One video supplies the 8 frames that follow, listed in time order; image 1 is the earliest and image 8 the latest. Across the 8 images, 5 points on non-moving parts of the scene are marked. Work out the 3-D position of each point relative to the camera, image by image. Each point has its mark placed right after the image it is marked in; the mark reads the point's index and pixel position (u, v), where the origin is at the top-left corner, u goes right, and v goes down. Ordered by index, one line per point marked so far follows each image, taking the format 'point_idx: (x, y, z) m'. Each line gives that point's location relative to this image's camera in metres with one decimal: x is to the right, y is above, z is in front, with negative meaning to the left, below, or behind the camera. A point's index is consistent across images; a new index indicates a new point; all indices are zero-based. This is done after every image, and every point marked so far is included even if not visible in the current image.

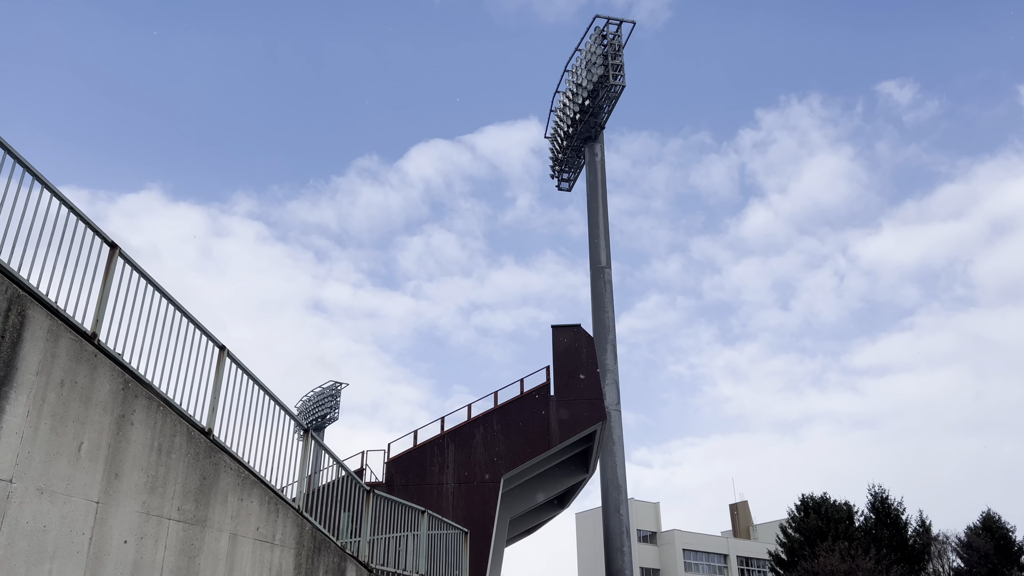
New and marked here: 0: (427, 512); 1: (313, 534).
0: (-1.1, -2.9, +9.3) m
1: (-1.9, -2.3, +6.8) m
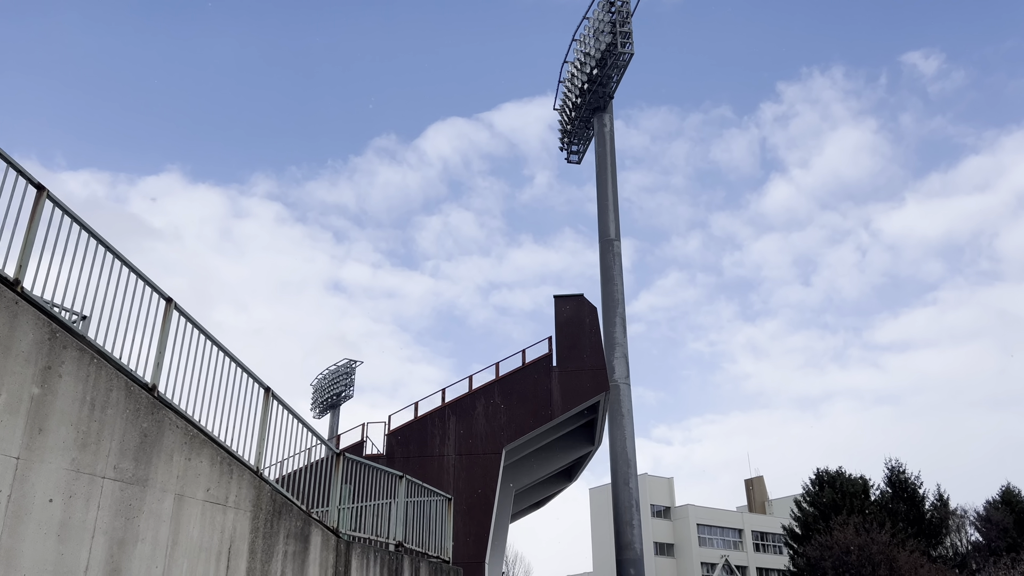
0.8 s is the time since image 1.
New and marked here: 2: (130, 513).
0: (-1.4, -2.4, +9.1) m
1: (-2.2, -1.9, +6.5) m
2: (-2.8, -1.6, +5.2) m
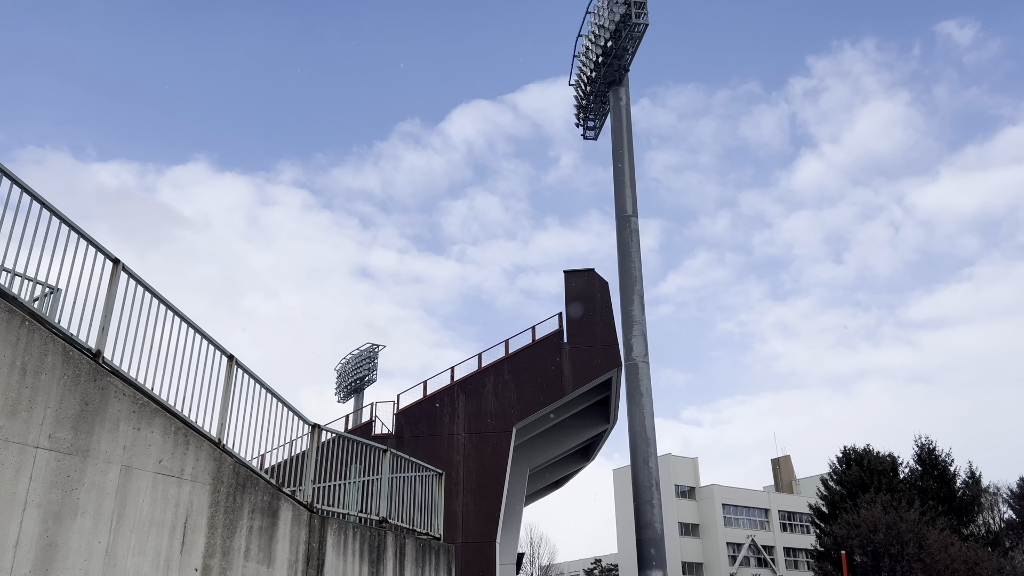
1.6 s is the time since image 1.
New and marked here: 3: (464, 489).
0: (-1.5, -2.0, +8.8) m
1: (-2.4, -1.6, +6.2) m
2: (-3.0, -1.4, +4.9) m
3: (-1.3, -5.5, +19.4) m
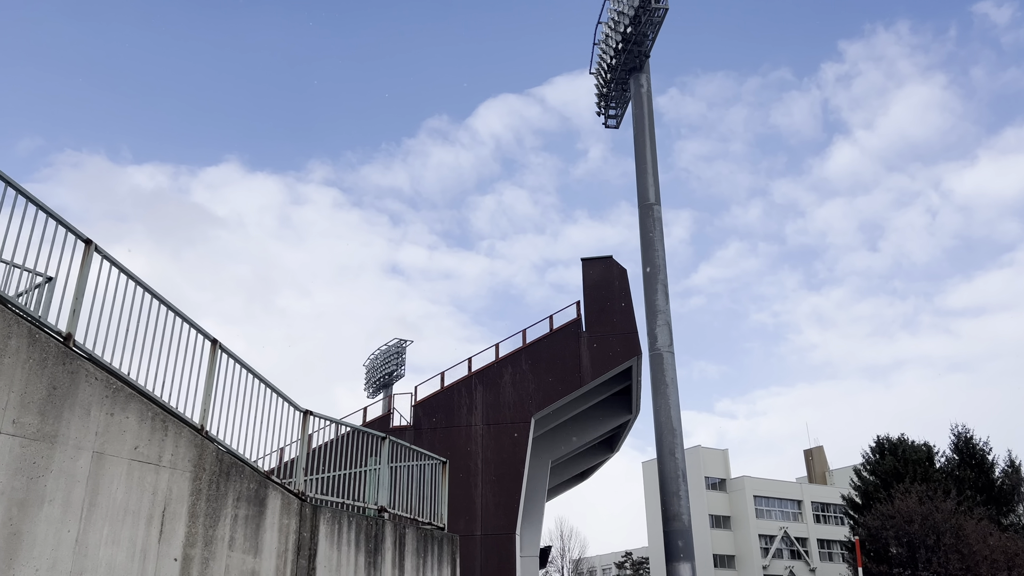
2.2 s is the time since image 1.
0: (-1.5, -1.8, +8.5) m
1: (-2.5, -1.4, +6.0) m
2: (-3.2, -1.2, +4.7) m
3: (-0.8, -5.2, +19.2) m
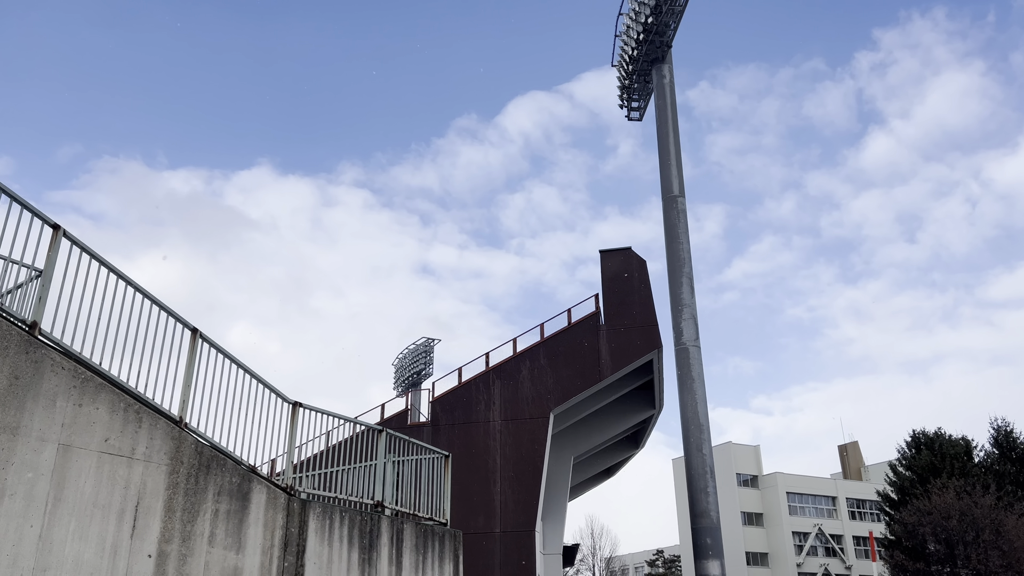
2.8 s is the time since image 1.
0: (-1.4, -1.7, +8.3) m
1: (-2.6, -1.3, +5.8) m
2: (-3.3, -1.1, +4.6) m
3: (-0.3, -5.0, +18.9) m
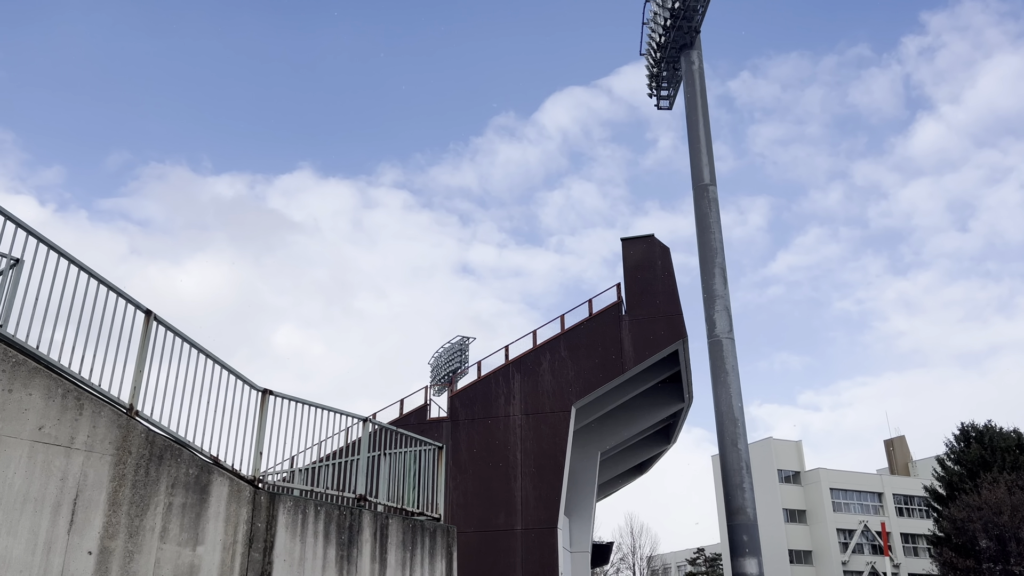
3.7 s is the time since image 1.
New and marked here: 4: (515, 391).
0: (-1.5, -1.5, +7.9) m
1: (-2.8, -1.2, +5.5) m
2: (-3.6, -1.0, +4.2) m
3: (+0.3, -4.8, +18.4) m
4: (+0.1, -2.7, +19.1) m
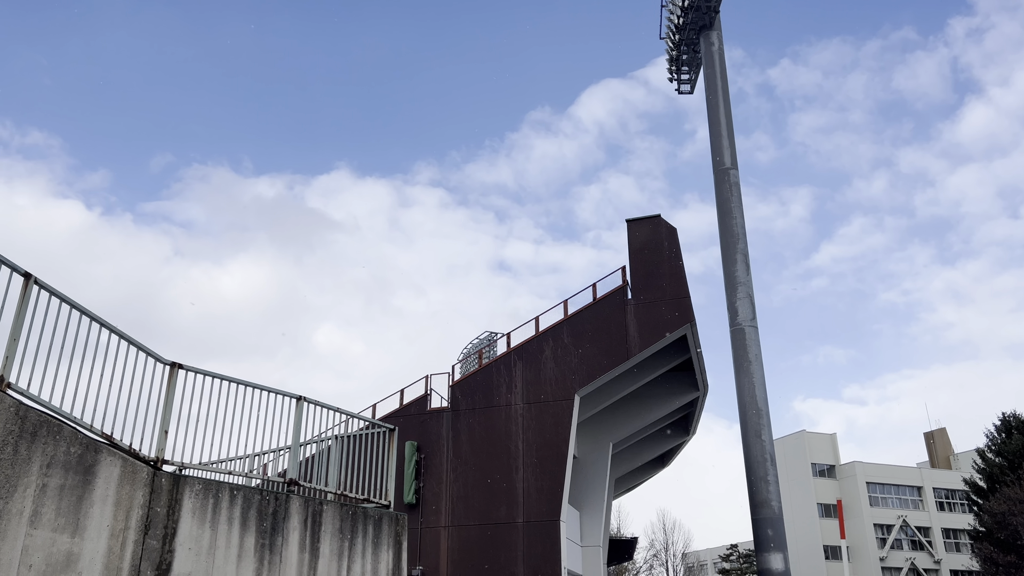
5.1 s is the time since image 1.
0: (-2.0, -1.2, +7.3) m
1: (-3.4, -0.9, +5.0) m
2: (-4.3, -0.7, +3.8) m
3: (+0.3, -4.4, +17.7) m
4: (+0.1, -2.4, +18.5) m
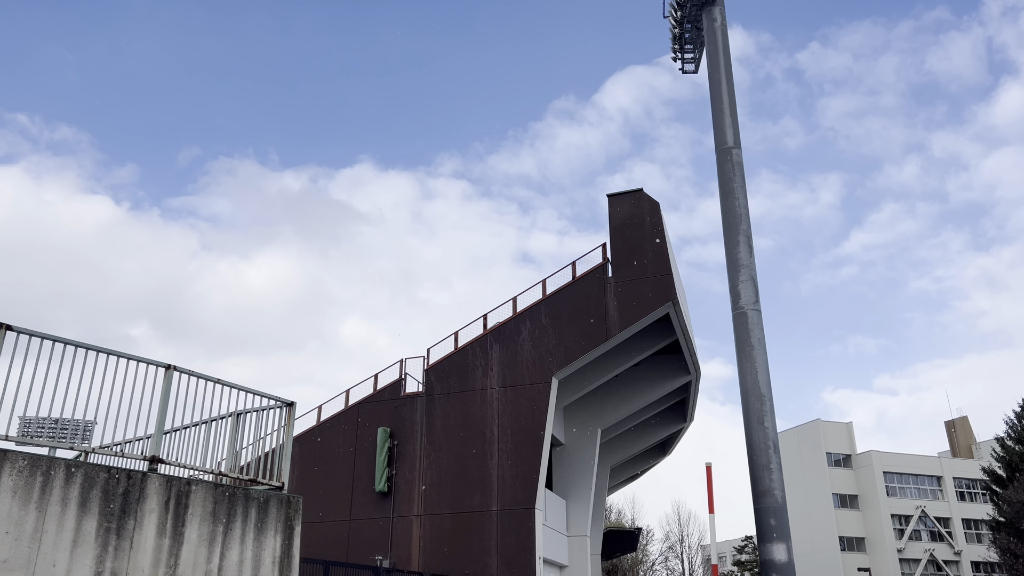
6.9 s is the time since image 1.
0: (-3.0, -0.8, +6.7) m
1: (-4.5, -0.6, +4.4) m
2: (-5.4, -0.4, +3.2) m
3: (-0.3, -3.8, +17.1) m
4: (-0.5, -1.8, +17.8) m
